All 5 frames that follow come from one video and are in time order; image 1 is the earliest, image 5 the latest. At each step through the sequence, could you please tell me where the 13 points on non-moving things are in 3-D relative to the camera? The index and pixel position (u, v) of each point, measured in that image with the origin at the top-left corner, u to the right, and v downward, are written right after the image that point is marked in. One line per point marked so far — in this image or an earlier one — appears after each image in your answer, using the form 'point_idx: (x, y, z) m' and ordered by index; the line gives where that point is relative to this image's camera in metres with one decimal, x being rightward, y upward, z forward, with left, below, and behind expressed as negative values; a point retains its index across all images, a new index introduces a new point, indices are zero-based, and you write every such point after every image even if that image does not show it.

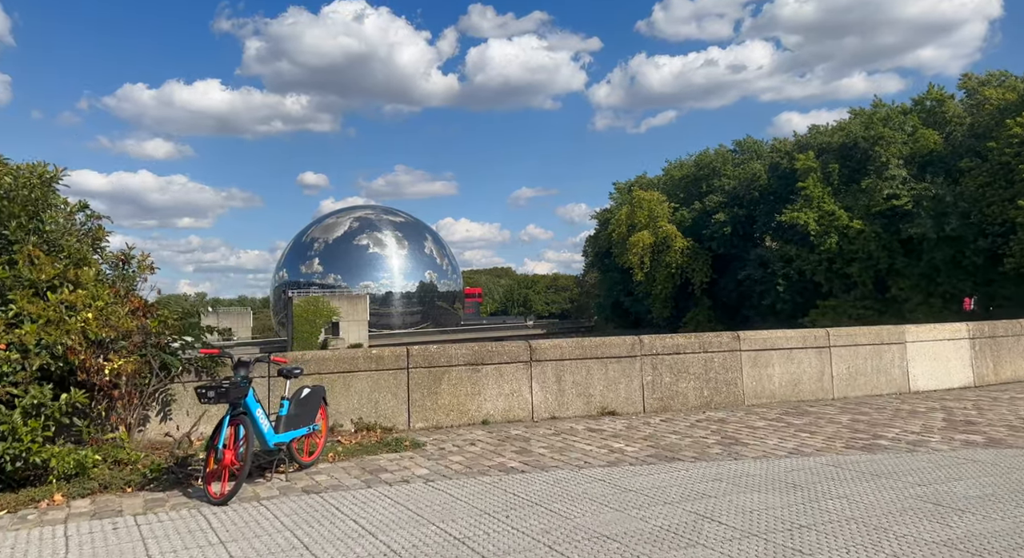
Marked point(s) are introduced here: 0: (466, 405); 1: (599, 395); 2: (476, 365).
0: (-0.6, -1.5, +9.3) m
1: (+1.1, -1.5, +9.8) m
2: (-0.5, -1.1, +9.4) m
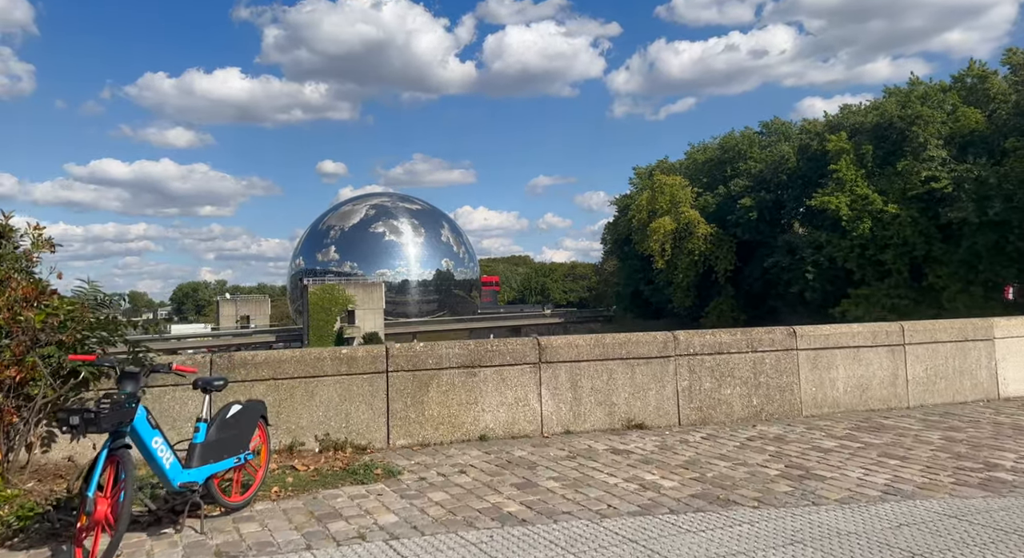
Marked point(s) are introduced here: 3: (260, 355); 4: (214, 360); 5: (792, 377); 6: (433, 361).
0: (-0.5, -1.4, +7.5) m
1: (+1.2, -1.3, +8.0) m
2: (-0.4, -0.9, +7.6) m
3: (-2.3, -0.7, +7.0) m
4: (-2.7, -0.8, +6.9) m
5: (+3.1, -1.1, +8.5) m
6: (-0.8, -0.8, +7.5) m
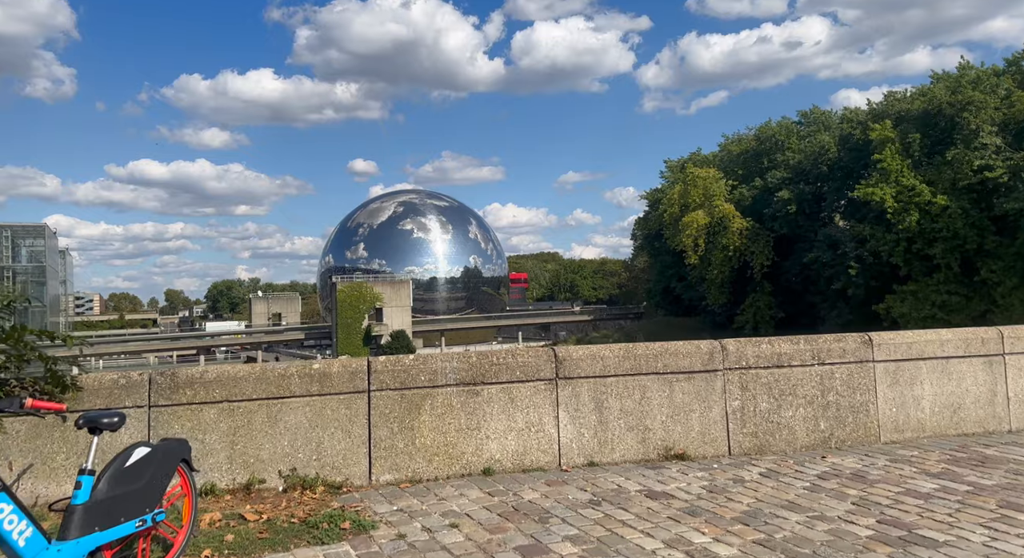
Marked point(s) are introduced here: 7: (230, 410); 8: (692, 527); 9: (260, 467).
0: (-0.4, -1.3, +6.1) m
1: (+1.3, -1.3, +6.5) m
2: (-0.3, -0.9, +6.2) m
3: (-2.2, -0.7, +5.7) m
4: (-2.6, -0.7, +5.6) m
5: (+3.2, -1.1, +7.0) m
6: (-0.7, -0.8, +6.1) m
7: (-2.1, -1.0, +5.7) m
8: (+1.1, -1.5, +4.8) m
9: (-1.9, -1.4, +5.7) m
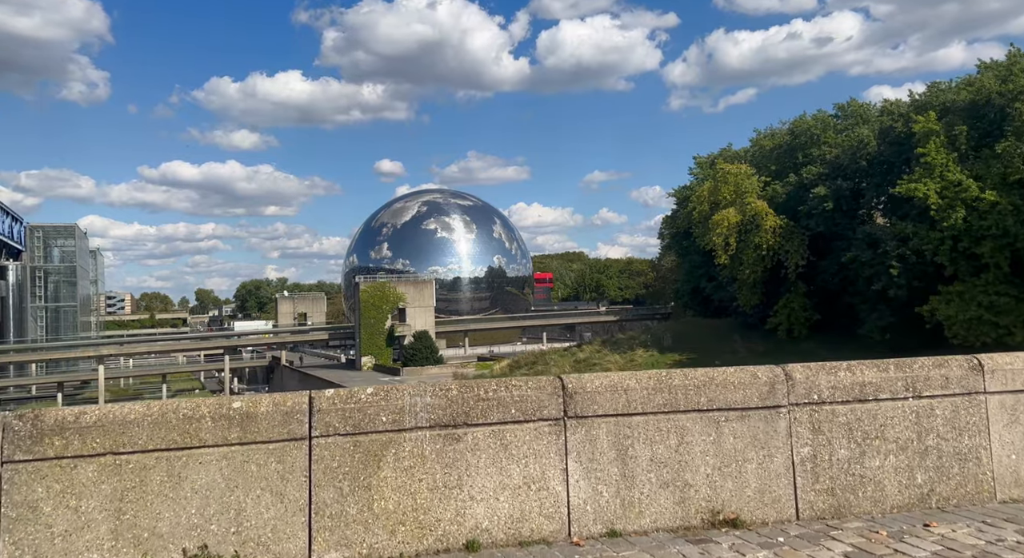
0: (-0.5, -1.4, +4.5) m
1: (+1.2, -1.3, +4.9) m
2: (-0.4, -0.9, +4.6) m
3: (-2.3, -0.7, +4.1) m
4: (-2.7, -0.8, +4.1) m
5: (+3.2, -1.1, +5.2) m
6: (-0.7, -0.8, +4.5) m
7: (-2.2, -1.0, +4.2) m
8: (+1.0, -1.6, +3.1) m
9: (-1.9, -1.5, +4.2) m
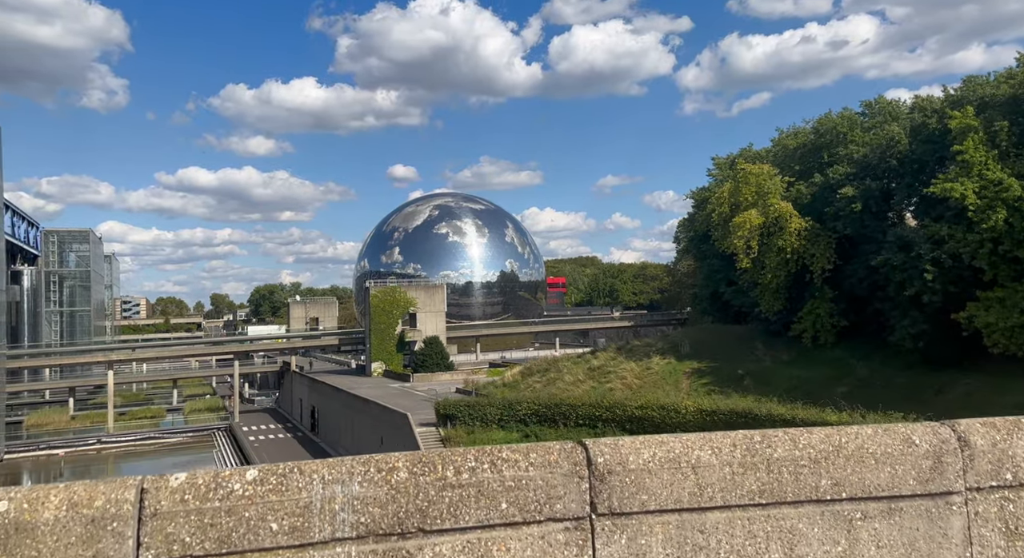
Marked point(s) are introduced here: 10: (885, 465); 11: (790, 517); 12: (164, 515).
0: (-0.5, -1.4, +2.5) m
1: (+1.2, -1.3, +2.9) m
2: (-0.4, -0.9, +2.6) m
3: (-2.3, -0.7, +2.2) m
4: (-2.7, -0.8, +2.1) m
5: (+3.2, -1.1, +3.2) m
6: (-0.8, -0.8, +2.6) m
7: (-2.2, -1.0, +2.2) m
8: (+0.9, -1.6, +1.1) m
9: (-2.0, -1.4, +2.2) m
10: (+1.4, -0.7, +3.0) m
11: (+1.0, -0.9, +2.9) m
12: (-1.1, -0.8, +2.5) m
